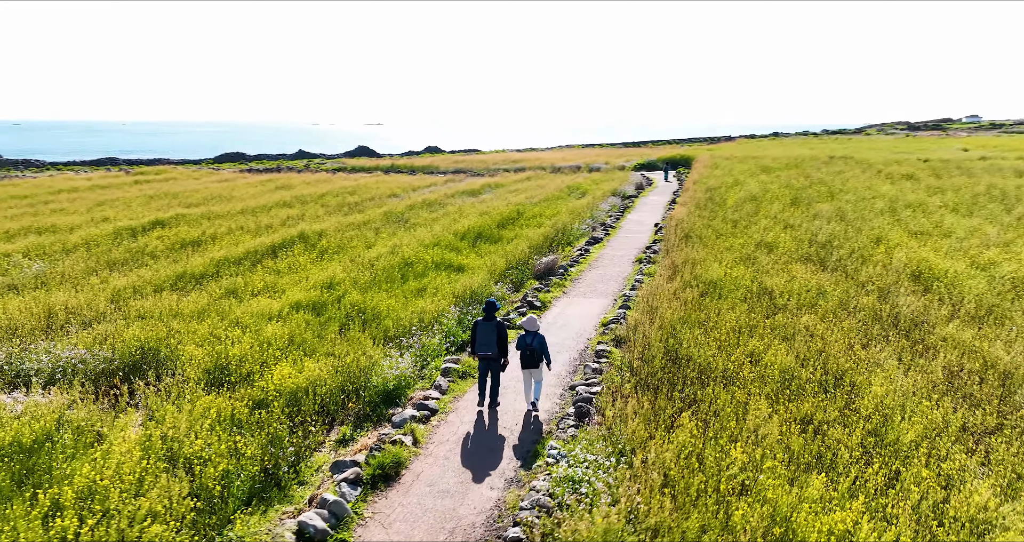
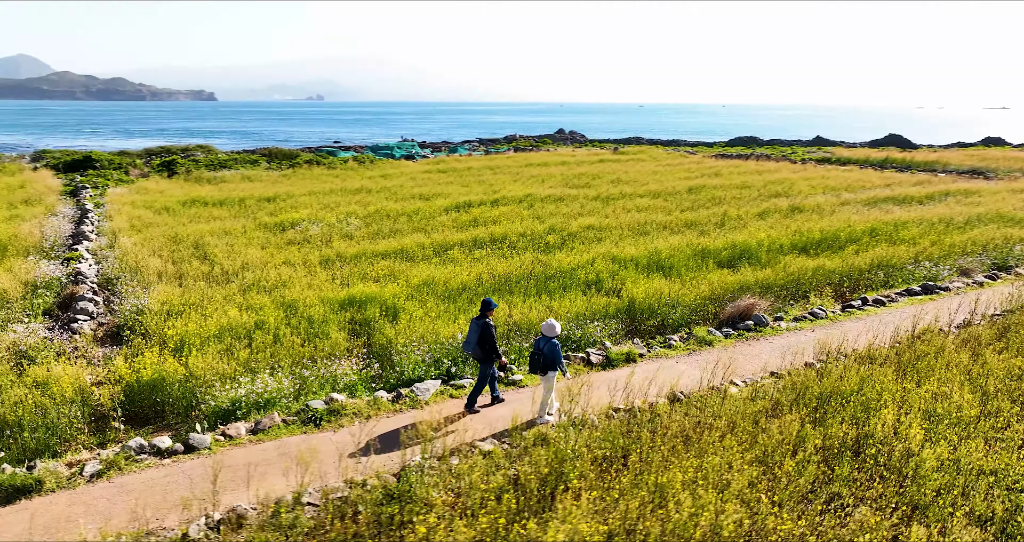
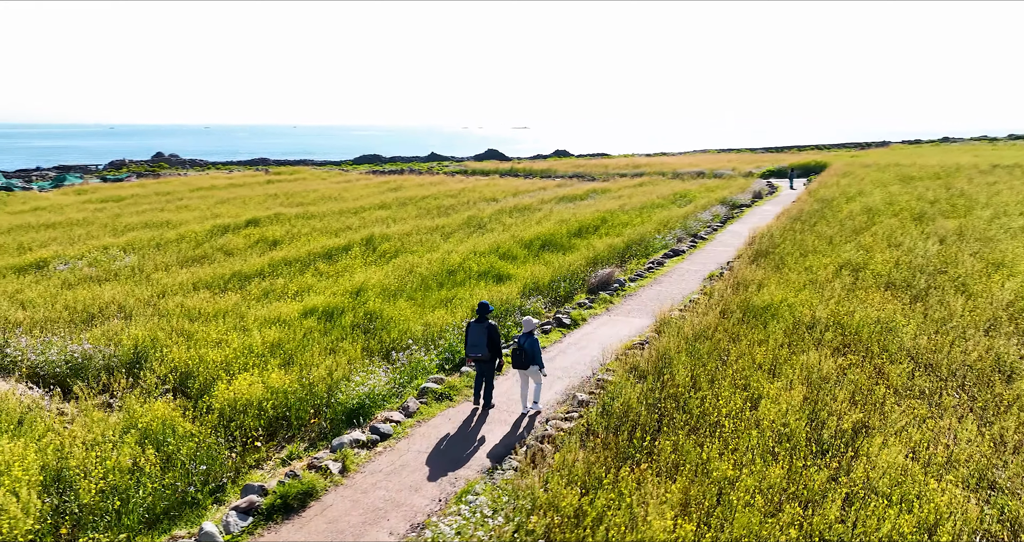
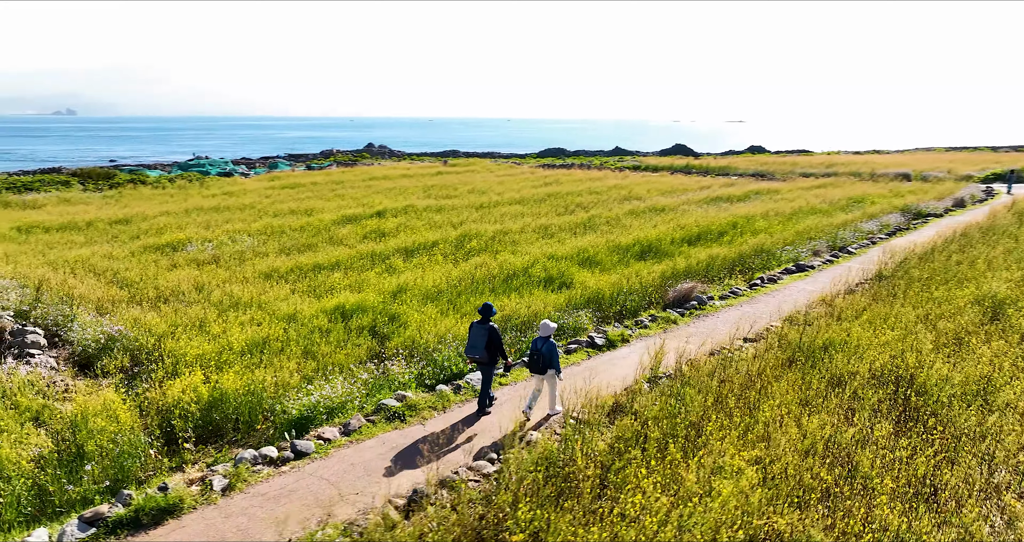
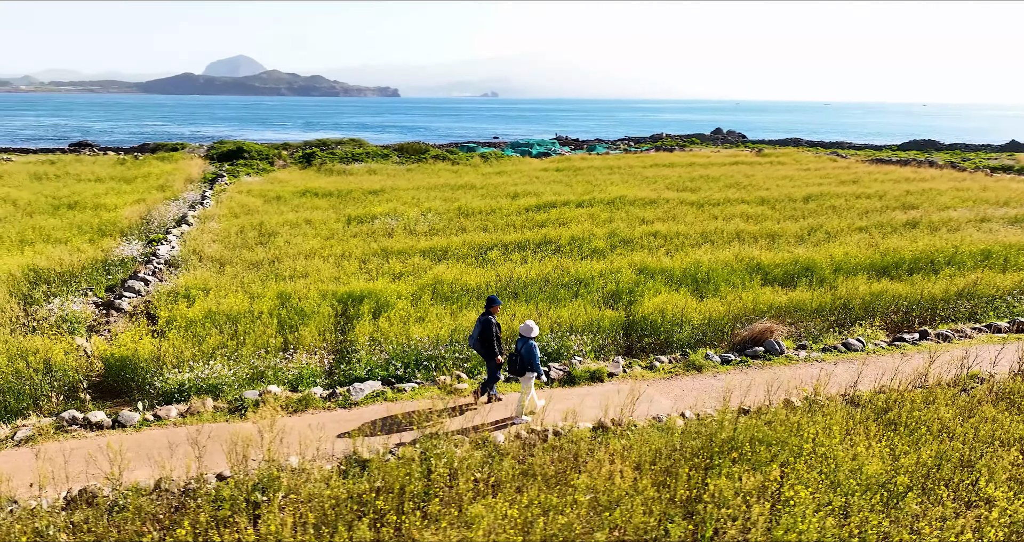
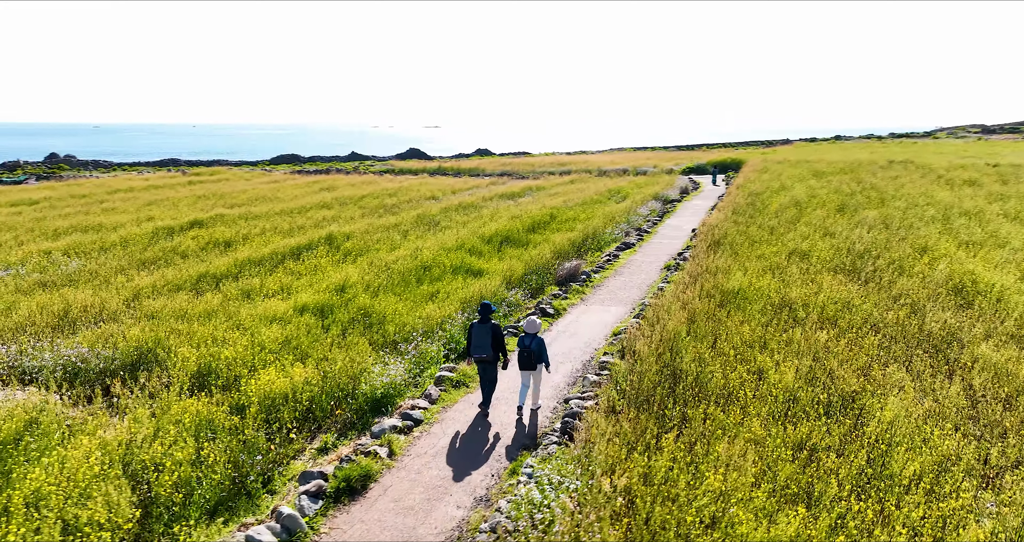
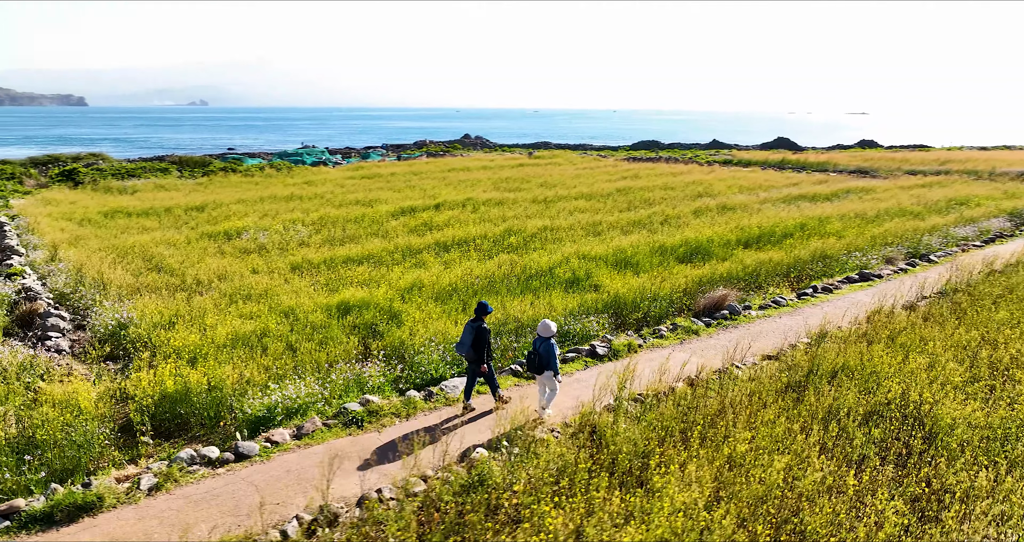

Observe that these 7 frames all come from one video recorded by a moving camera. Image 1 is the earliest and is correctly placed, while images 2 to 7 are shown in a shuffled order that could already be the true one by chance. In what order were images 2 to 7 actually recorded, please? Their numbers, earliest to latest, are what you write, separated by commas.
6, 3, 4, 7, 2, 5
